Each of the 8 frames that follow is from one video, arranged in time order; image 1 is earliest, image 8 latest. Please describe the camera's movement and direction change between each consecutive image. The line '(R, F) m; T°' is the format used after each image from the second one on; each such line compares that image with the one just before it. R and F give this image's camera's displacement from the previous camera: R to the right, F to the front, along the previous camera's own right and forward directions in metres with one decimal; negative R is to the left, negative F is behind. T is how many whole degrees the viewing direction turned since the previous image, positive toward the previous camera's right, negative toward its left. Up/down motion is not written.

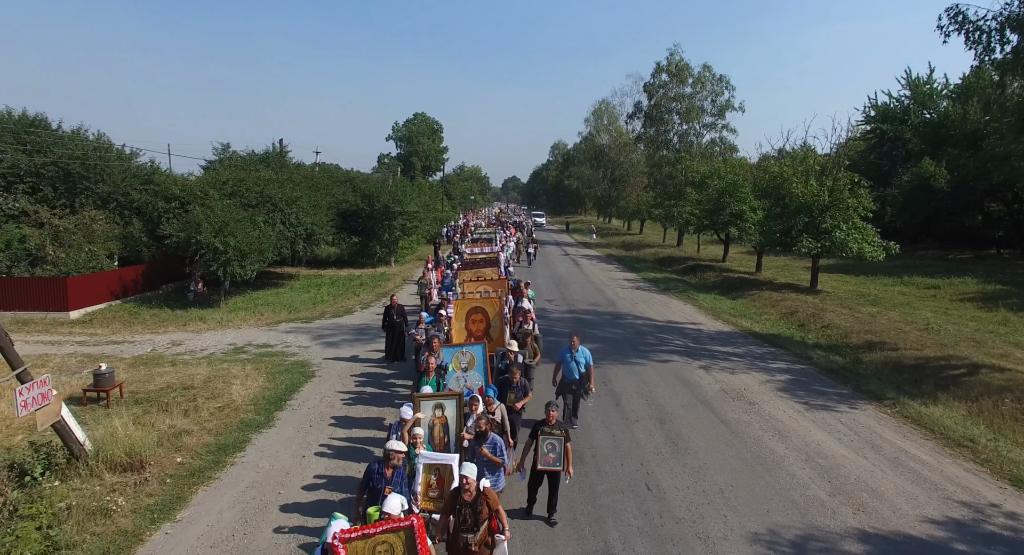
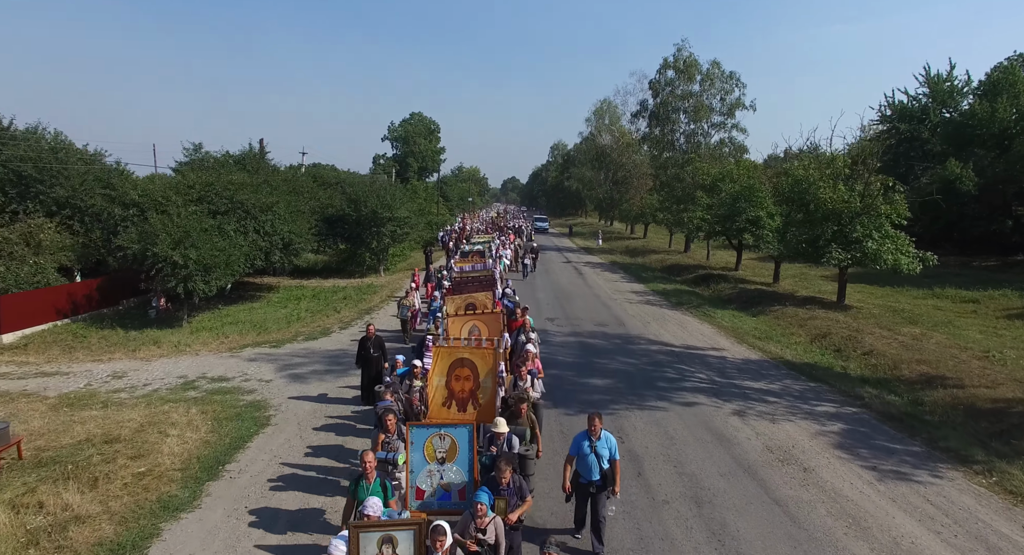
(+0.1, +2.7) m; 0°
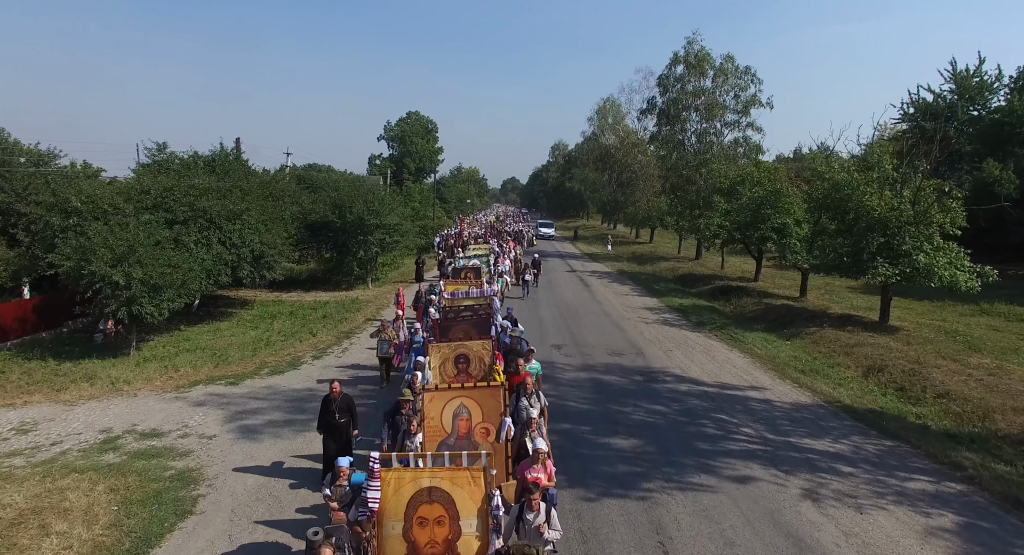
(0.0, +3.2) m; 0°
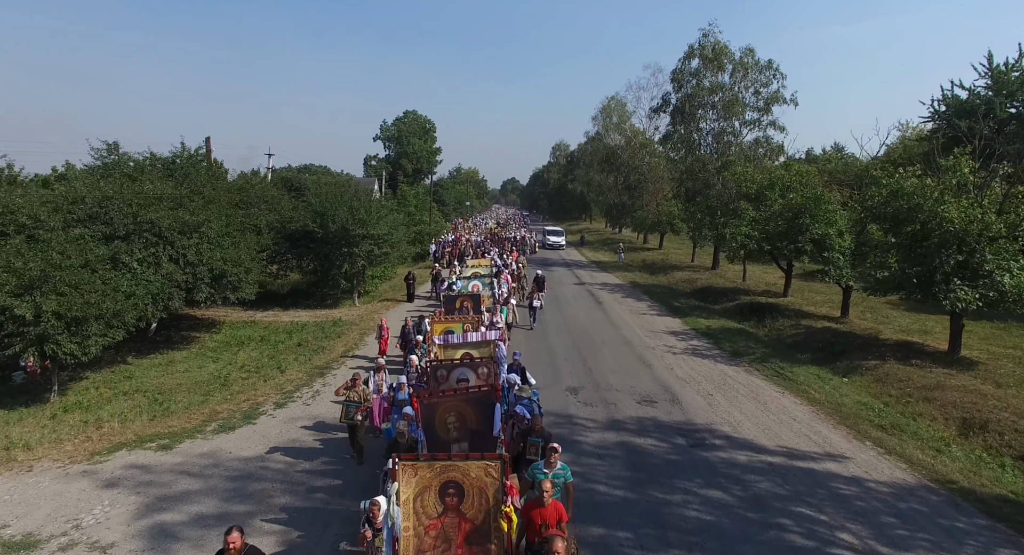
(-0.1, +3.6) m; 0°
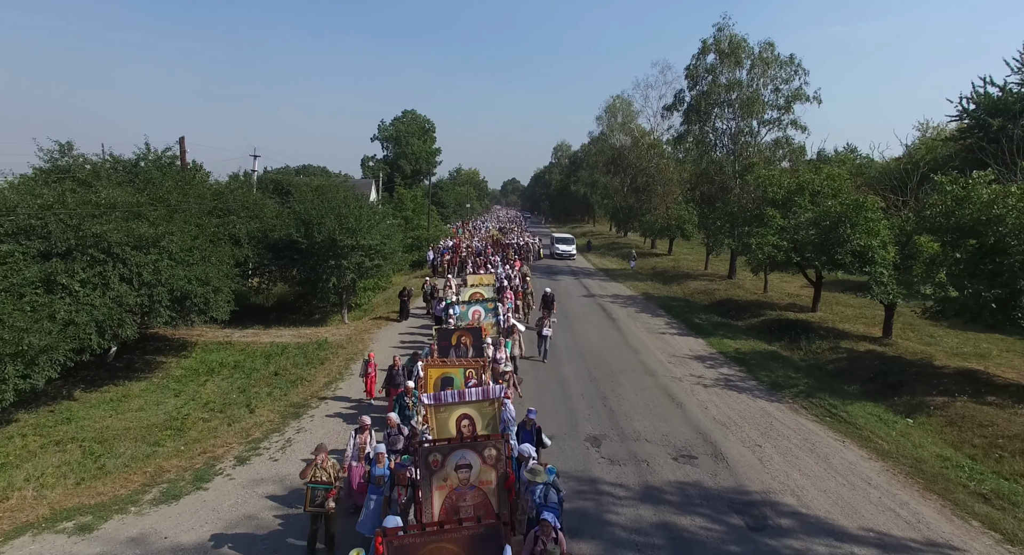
(-0.2, +2.8) m; 0°
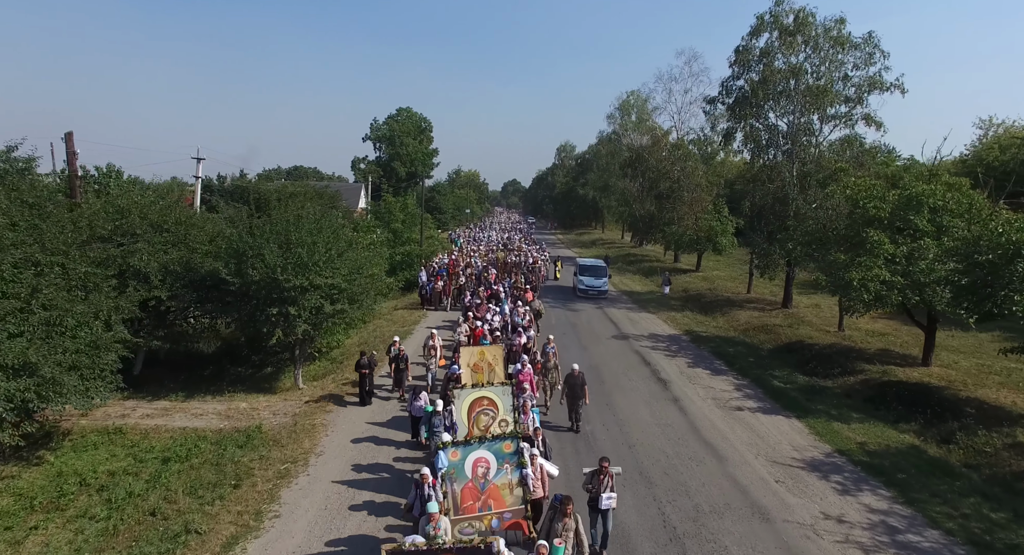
(-0.4, +7.7) m; 0°
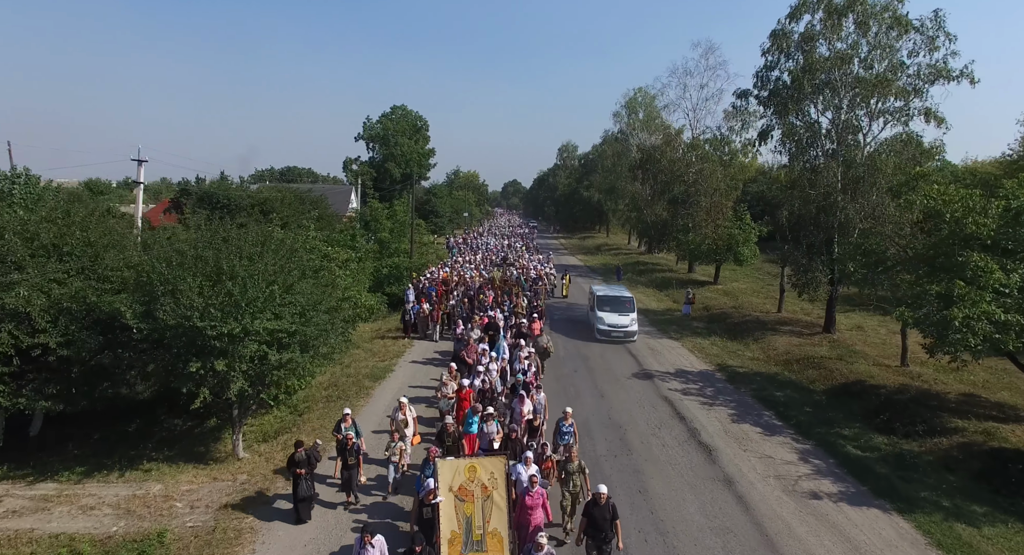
(0.0, +4.8) m; 0°
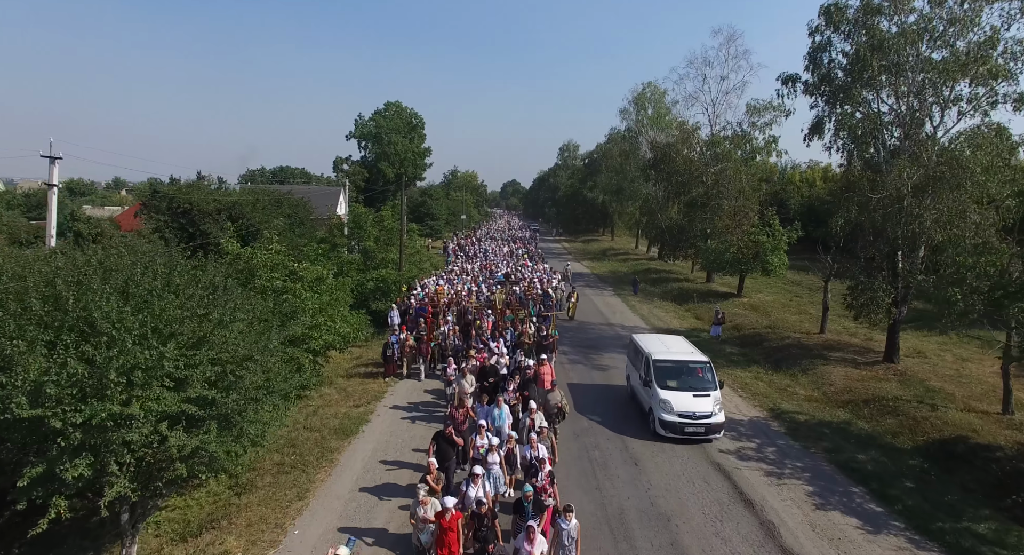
(-0.2, +5.0) m; 0°
